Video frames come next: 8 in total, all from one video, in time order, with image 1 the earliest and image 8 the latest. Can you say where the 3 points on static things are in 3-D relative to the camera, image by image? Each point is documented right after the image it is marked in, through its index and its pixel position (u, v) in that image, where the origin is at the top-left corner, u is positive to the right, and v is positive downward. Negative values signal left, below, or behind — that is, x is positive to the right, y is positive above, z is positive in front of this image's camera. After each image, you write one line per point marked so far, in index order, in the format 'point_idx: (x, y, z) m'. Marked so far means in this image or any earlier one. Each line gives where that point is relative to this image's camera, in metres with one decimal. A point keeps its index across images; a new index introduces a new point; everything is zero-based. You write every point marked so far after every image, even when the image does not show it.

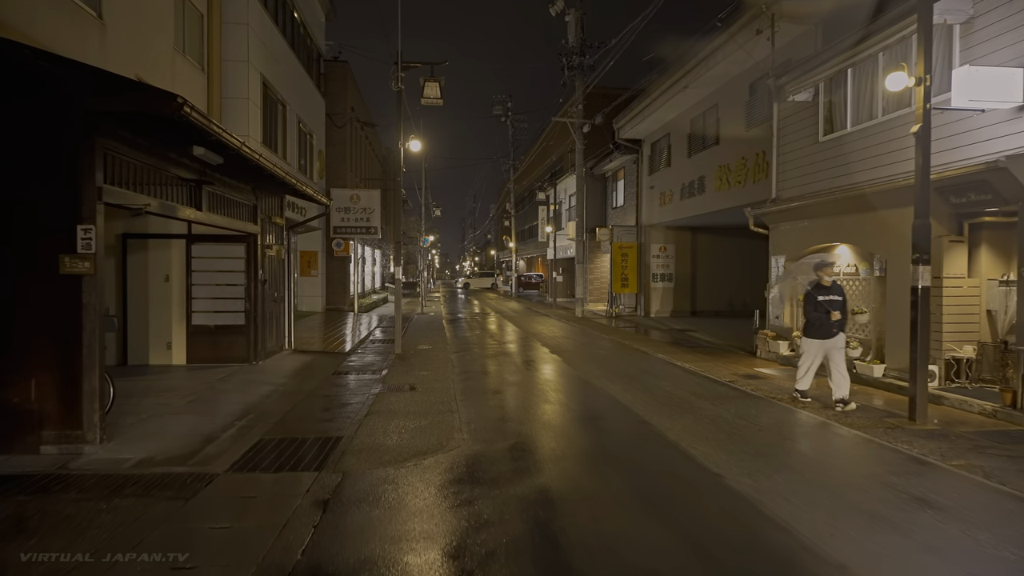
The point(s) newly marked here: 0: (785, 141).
0: (+5.2, +2.8, +13.1) m
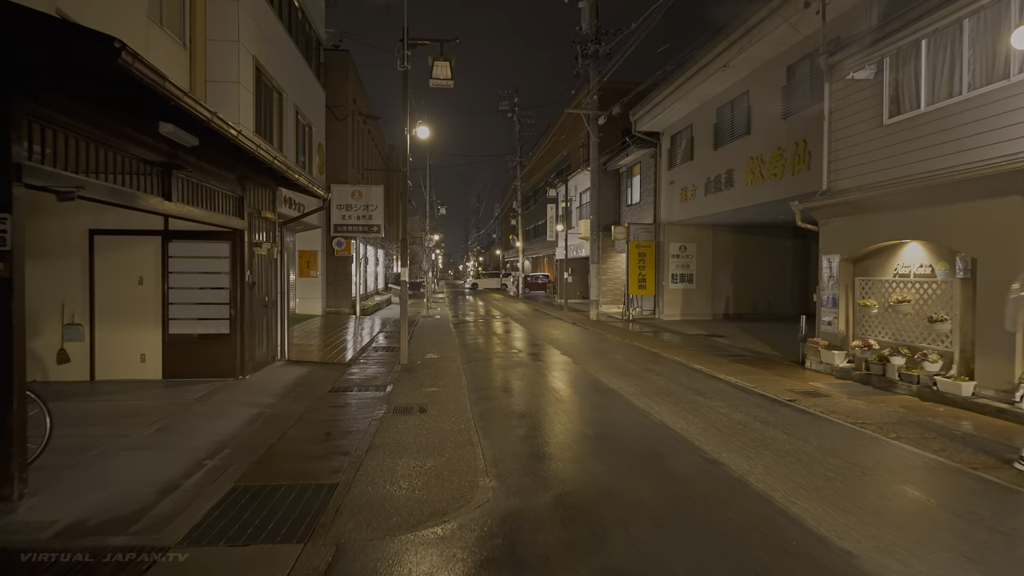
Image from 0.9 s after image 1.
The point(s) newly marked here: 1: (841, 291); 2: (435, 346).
0: (+5.6, +2.8, +11.7) m
1: (+5.5, -0.1, +11.5) m
2: (-1.8, -1.3, +15.8) m
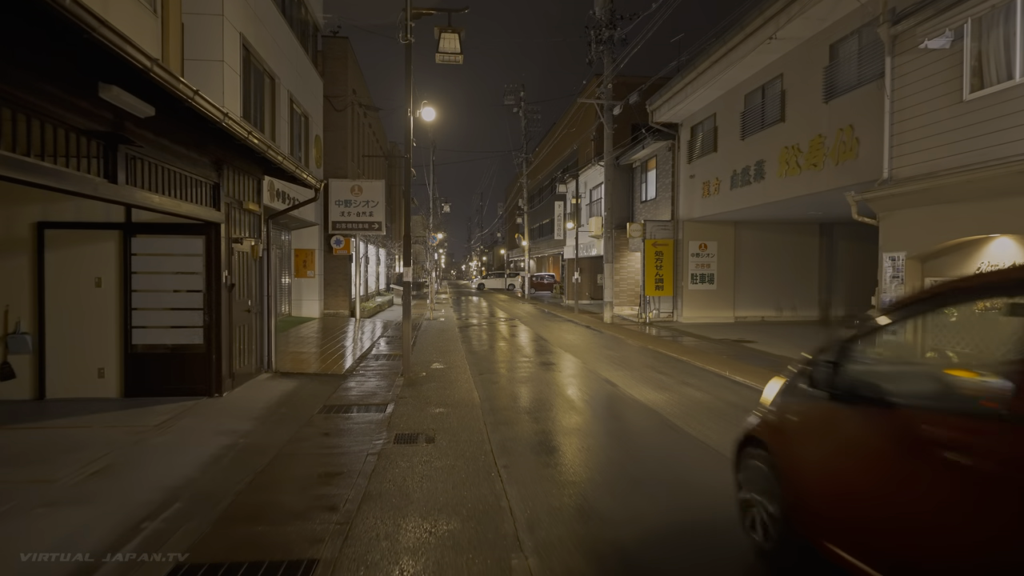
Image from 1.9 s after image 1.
0: (+5.9, +2.7, +10.2) m
1: (+5.8, -0.1, +10.0) m
2: (-1.5, -1.4, +14.4) m
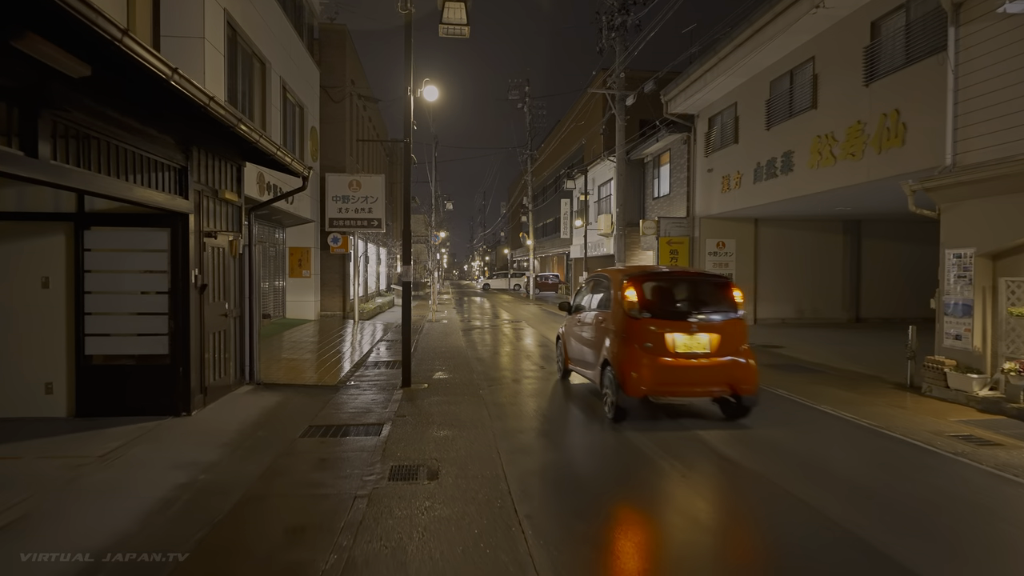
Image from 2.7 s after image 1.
0: (+6.0, +2.7, +9.0) m
1: (+6.0, -0.1, +8.8) m
2: (-1.3, -1.4, +13.2) m
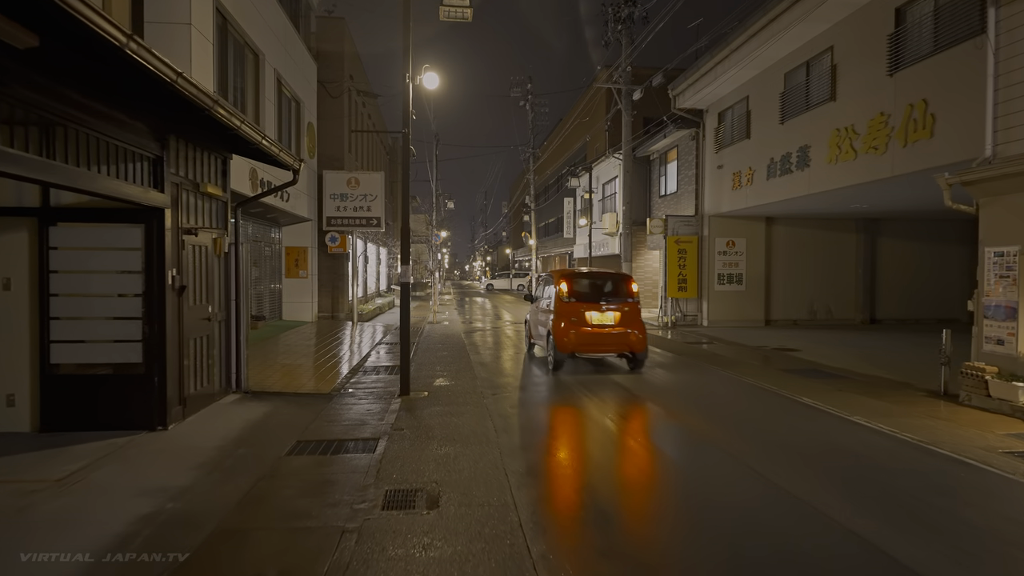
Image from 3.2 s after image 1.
0: (+6.1, +2.7, +8.3) m
1: (+6.1, -0.1, +8.1) m
2: (-1.2, -1.4, +12.5) m
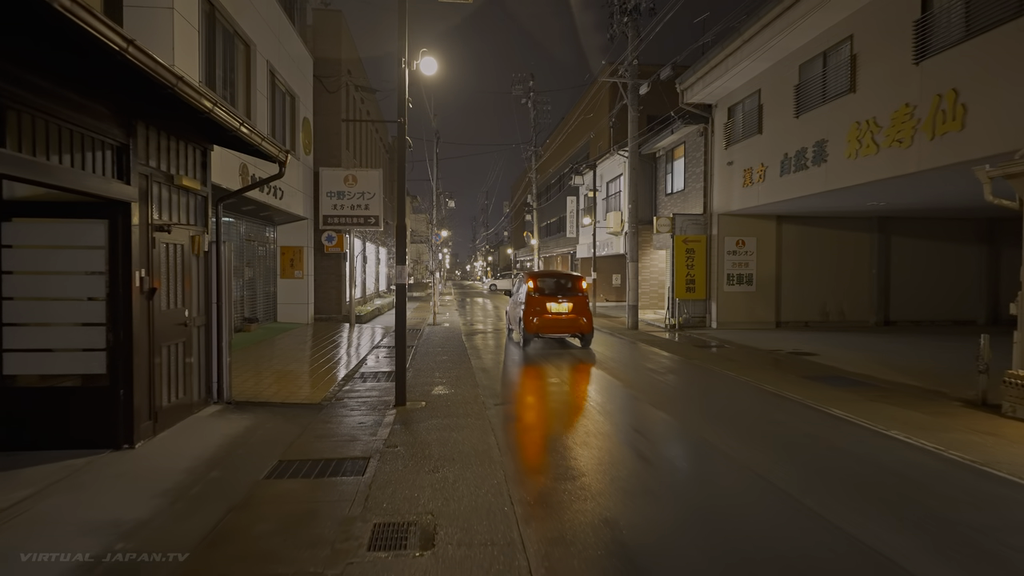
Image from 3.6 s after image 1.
0: (+6.2, +2.7, +7.7) m
1: (+6.1, -0.1, +7.4) m
2: (-1.2, -1.4, +11.9) m
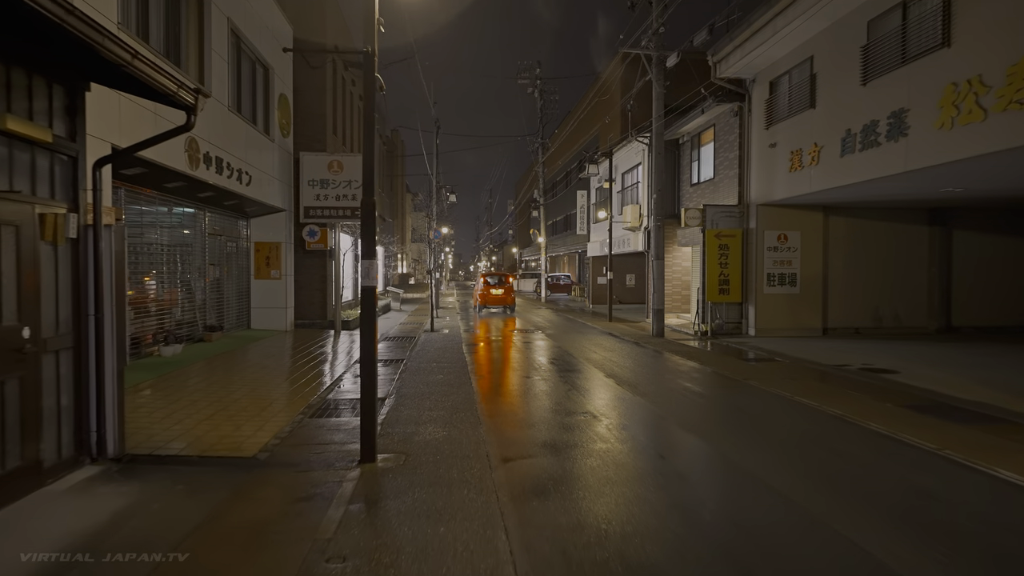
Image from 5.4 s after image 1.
0: (+6.3, +2.6, +5.0) m
1: (+6.2, -0.2, +4.8) m
2: (-1.0, -1.5, +9.3) m
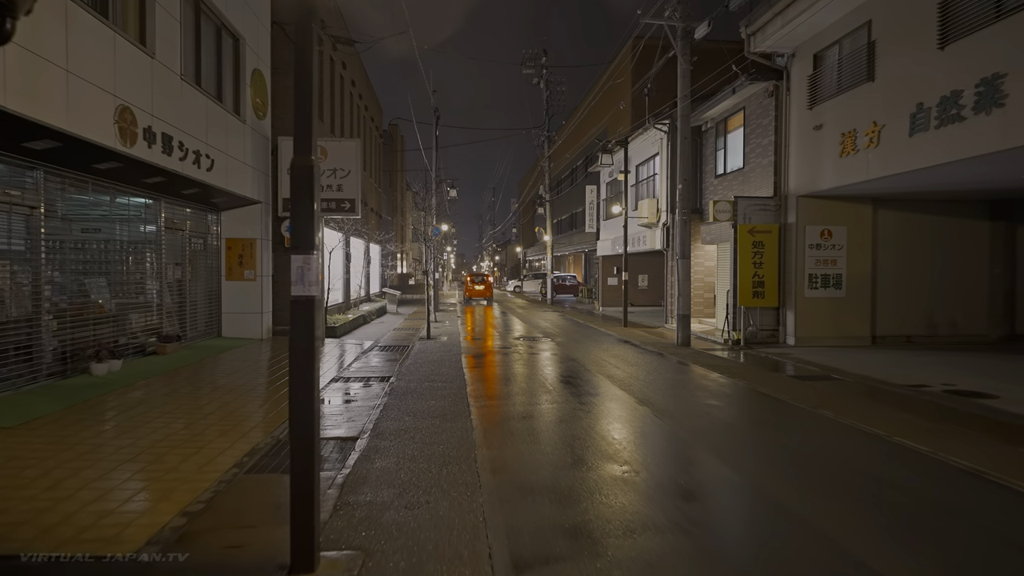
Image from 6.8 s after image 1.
0: (+6.4, +2.6, +2.9) m
1: (+6.3, -0.2, +2.7) m
2: (-0.9, -1.5, +7.2) m
